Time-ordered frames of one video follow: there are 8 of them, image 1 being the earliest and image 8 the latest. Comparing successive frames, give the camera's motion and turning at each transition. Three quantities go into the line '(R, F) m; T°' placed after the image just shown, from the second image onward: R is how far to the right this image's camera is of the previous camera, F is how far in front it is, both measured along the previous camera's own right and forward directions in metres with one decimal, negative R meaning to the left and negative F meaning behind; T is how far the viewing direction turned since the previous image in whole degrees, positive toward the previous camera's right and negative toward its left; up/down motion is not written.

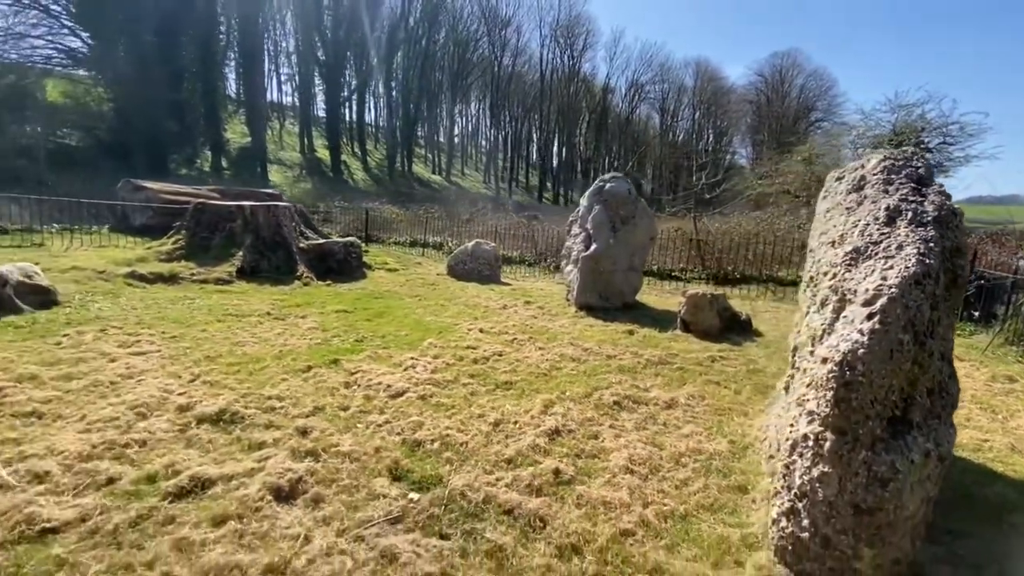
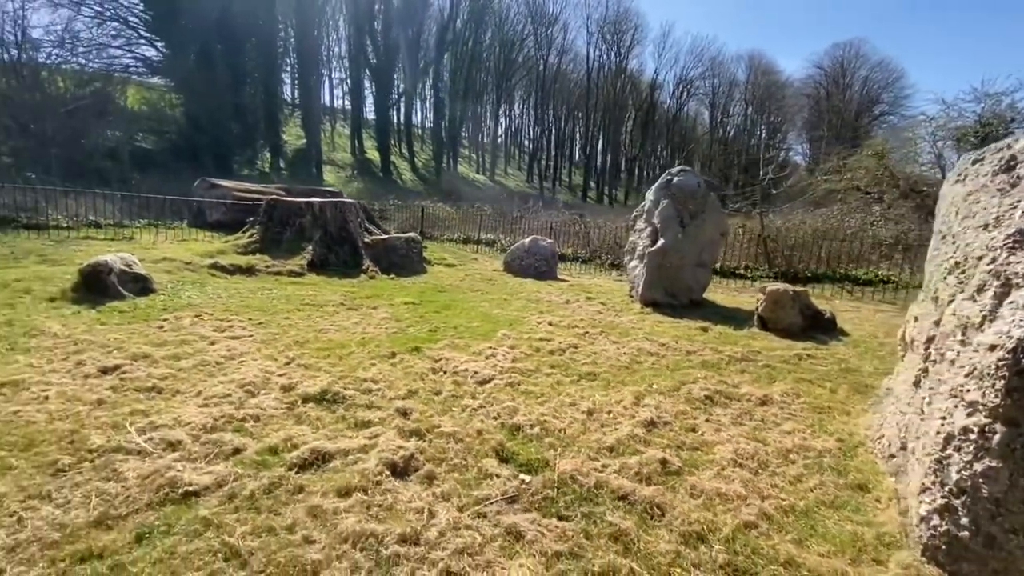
(-0.6, 0.0) m; -5°
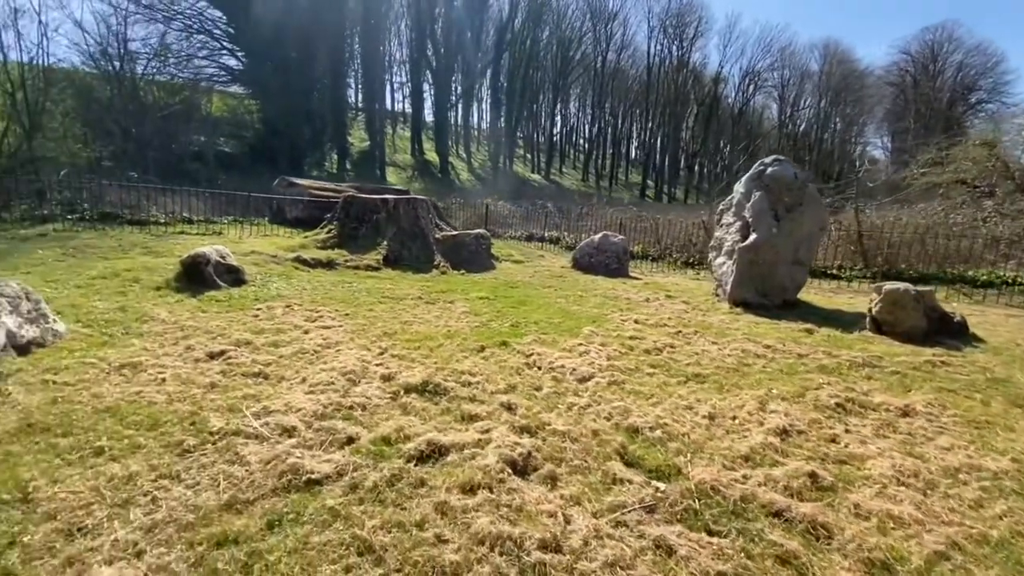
(-0.6, +0.3) m; -6°
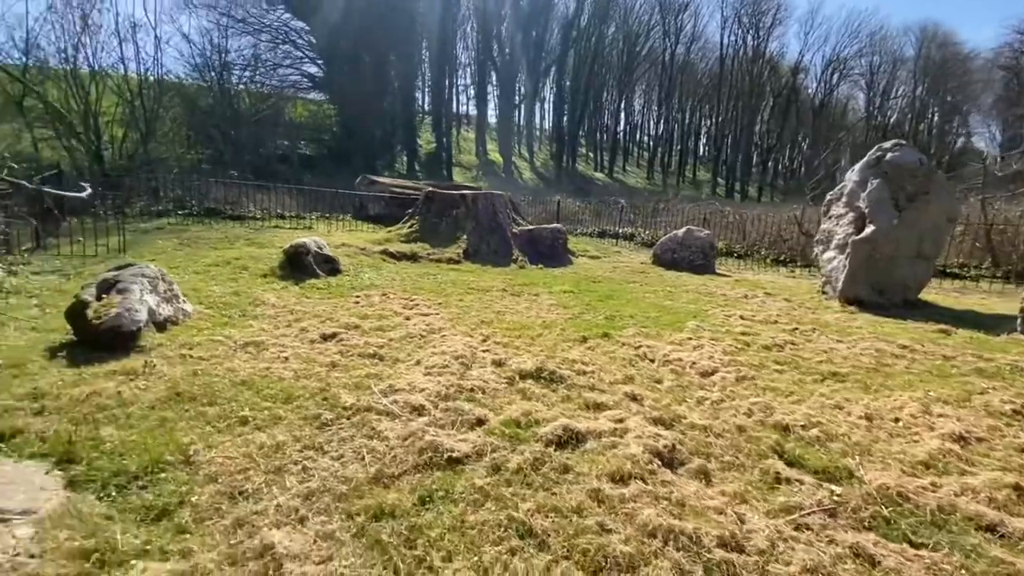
(-0.6, +0.1) m; -7°
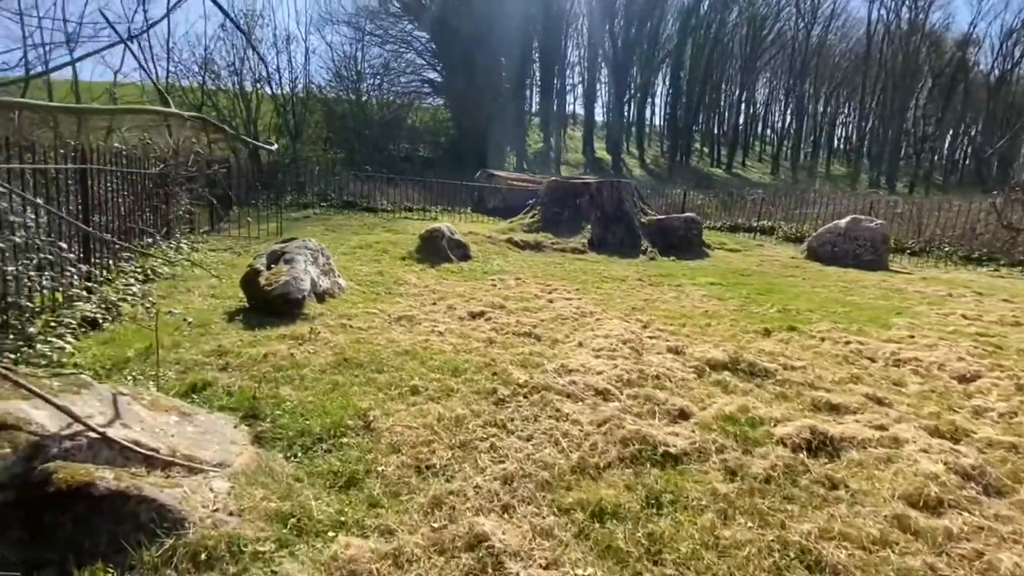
(-0.7, +0.5) m; -12°
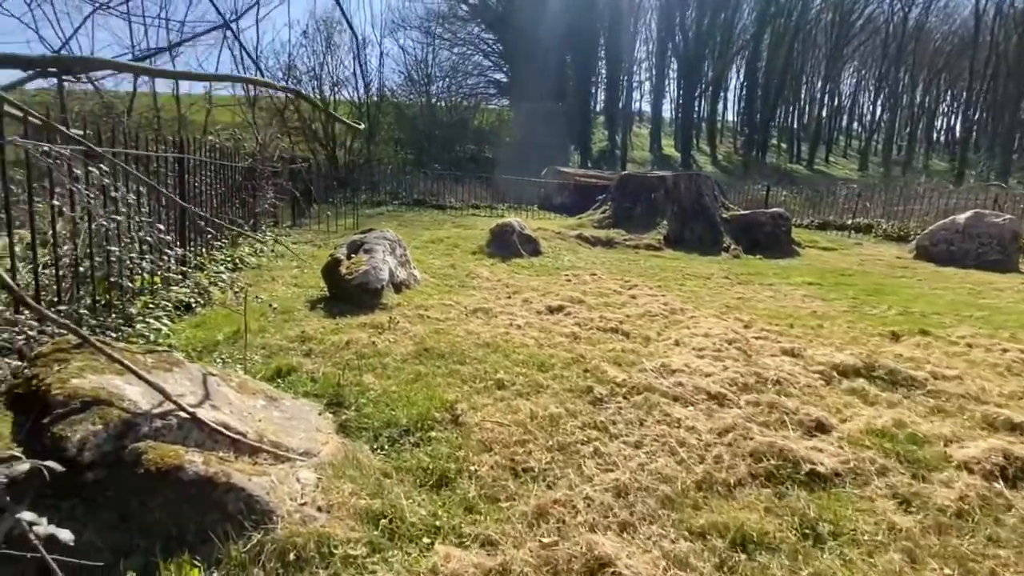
(-0.2, +0.3) m; -7°
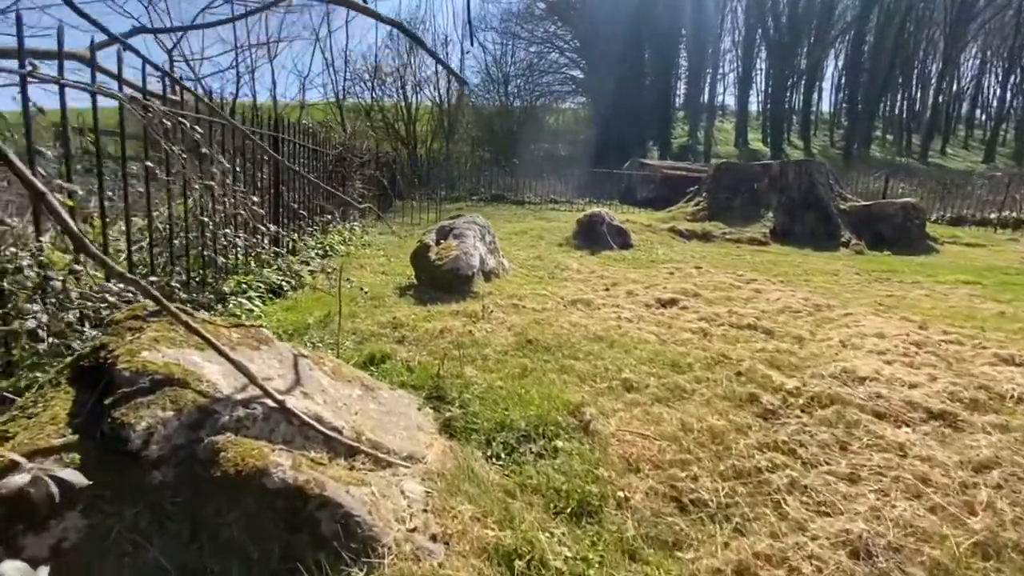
(-0.3, +0.5) m; -8°
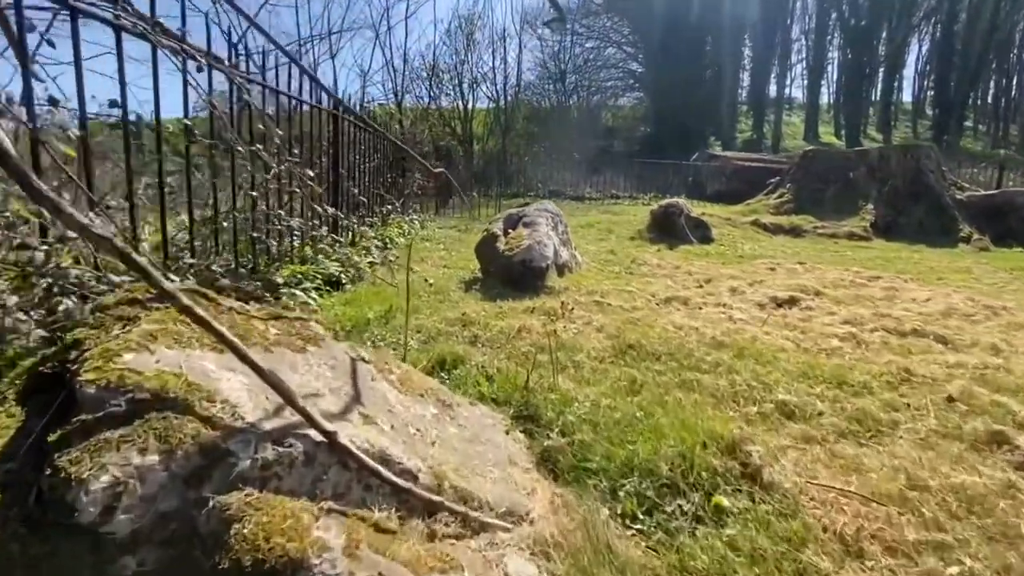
(-0.3, +0.6) m; -6°
